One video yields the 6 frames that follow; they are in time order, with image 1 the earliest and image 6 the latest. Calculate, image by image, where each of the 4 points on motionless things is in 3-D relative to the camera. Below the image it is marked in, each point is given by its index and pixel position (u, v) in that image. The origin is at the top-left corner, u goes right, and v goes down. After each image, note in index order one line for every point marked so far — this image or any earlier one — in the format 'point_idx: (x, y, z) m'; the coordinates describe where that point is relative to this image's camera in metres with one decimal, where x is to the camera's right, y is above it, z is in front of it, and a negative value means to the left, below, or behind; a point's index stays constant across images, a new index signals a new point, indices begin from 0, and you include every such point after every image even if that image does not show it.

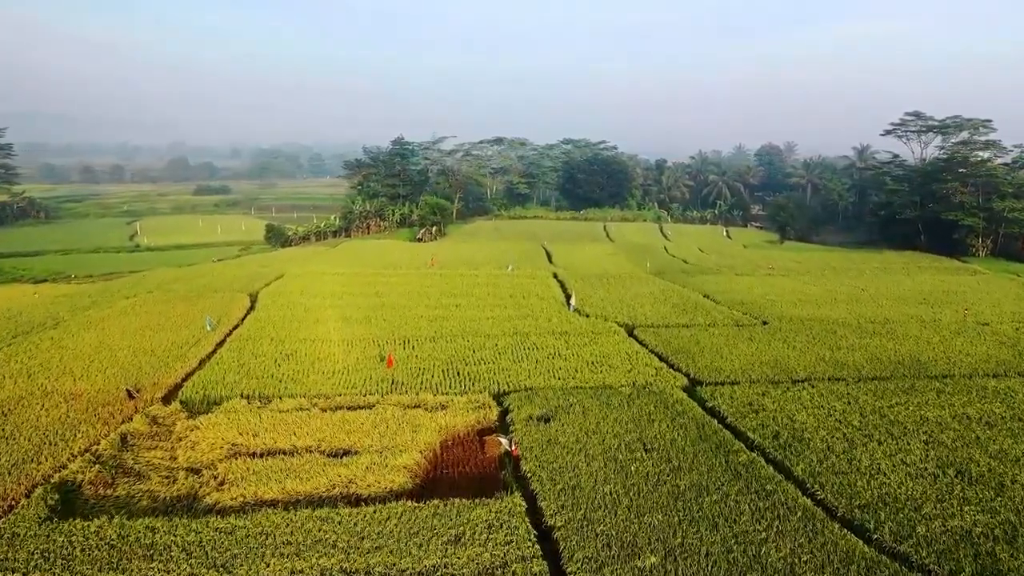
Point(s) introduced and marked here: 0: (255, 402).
0: (-7.0, -3.1, +18.5) m
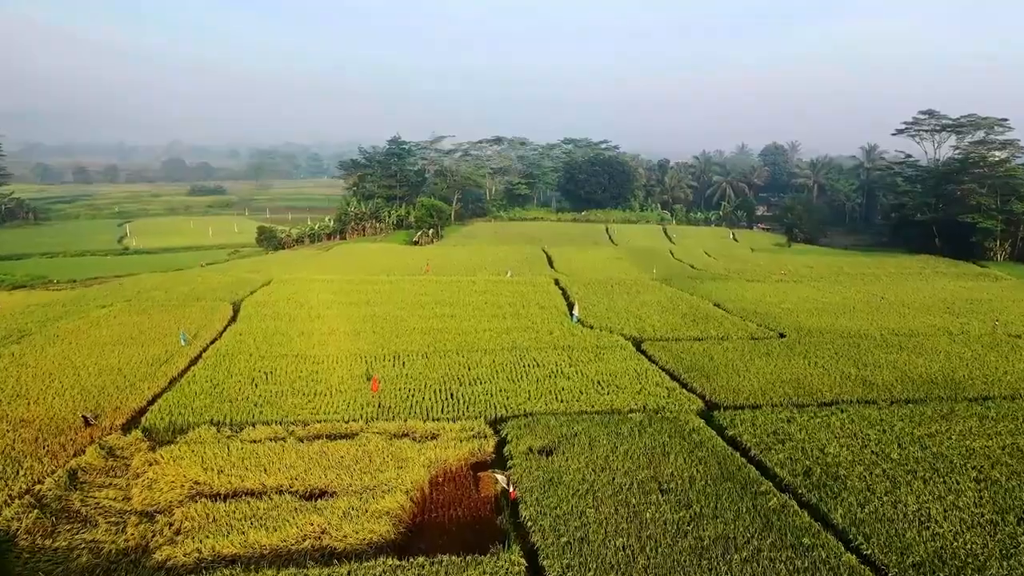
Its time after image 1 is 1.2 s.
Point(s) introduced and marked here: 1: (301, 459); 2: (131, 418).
0: (-7.0, -3.5, +16.7) m
1: (-4.7, -3.8, +15.1) m
2: (-9.9, -3.4, +17.6) m
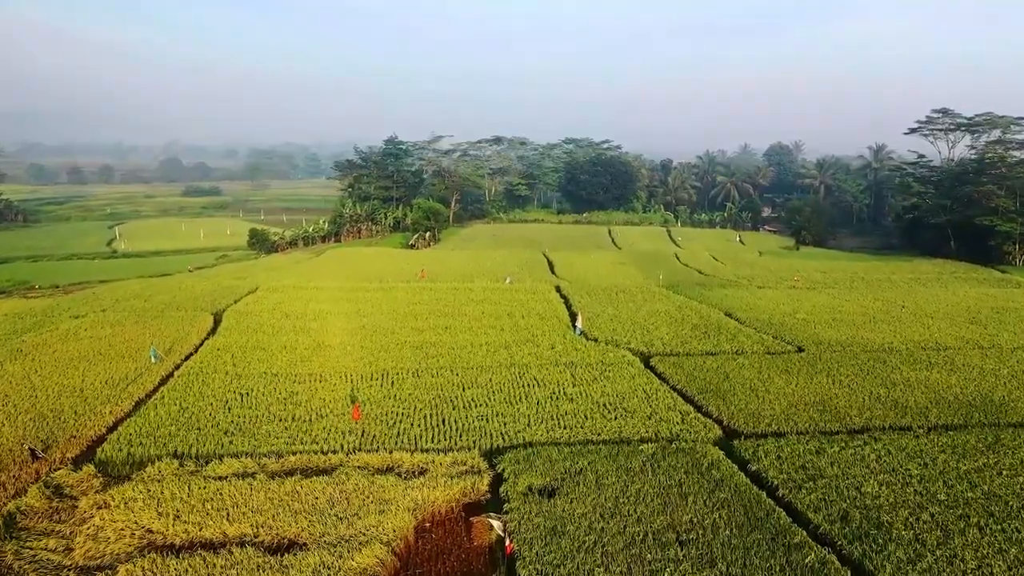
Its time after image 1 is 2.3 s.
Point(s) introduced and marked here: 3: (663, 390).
0: (-7.1, -3.9, +14.9) m
1: (-4.7, -4.2, +13.3) m
2: (-9.9, -3.8, +15.8) m
3: (+4.3, -2.9, +19.5) m
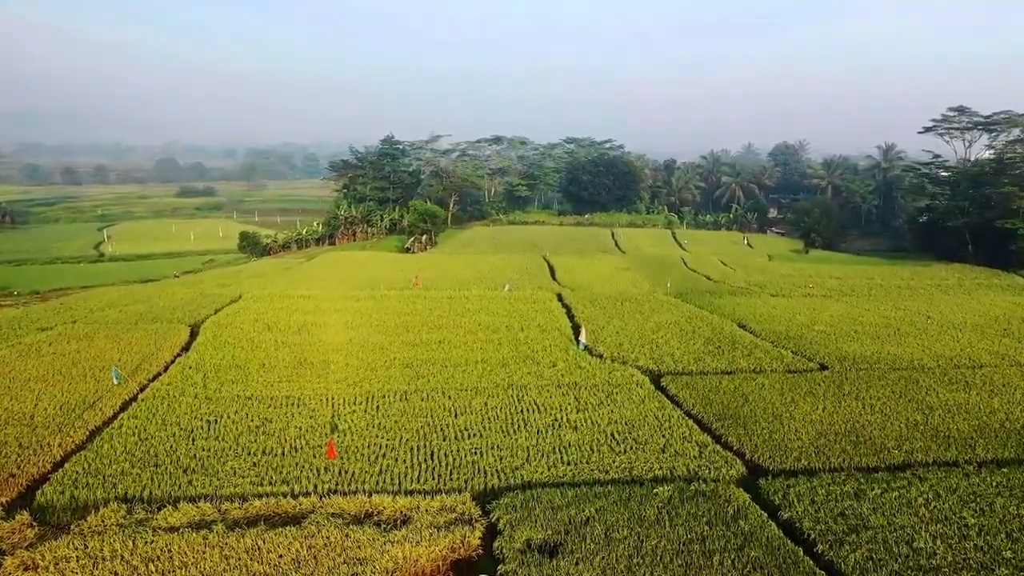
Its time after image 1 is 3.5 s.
0: (-7.1, -4.3, +13.0) m
1: (-4.8, -4.6, +11.4) m
2: (-10.0, -4.2, +14.0) m
3: (+4.3, -3.3, +17.6) m
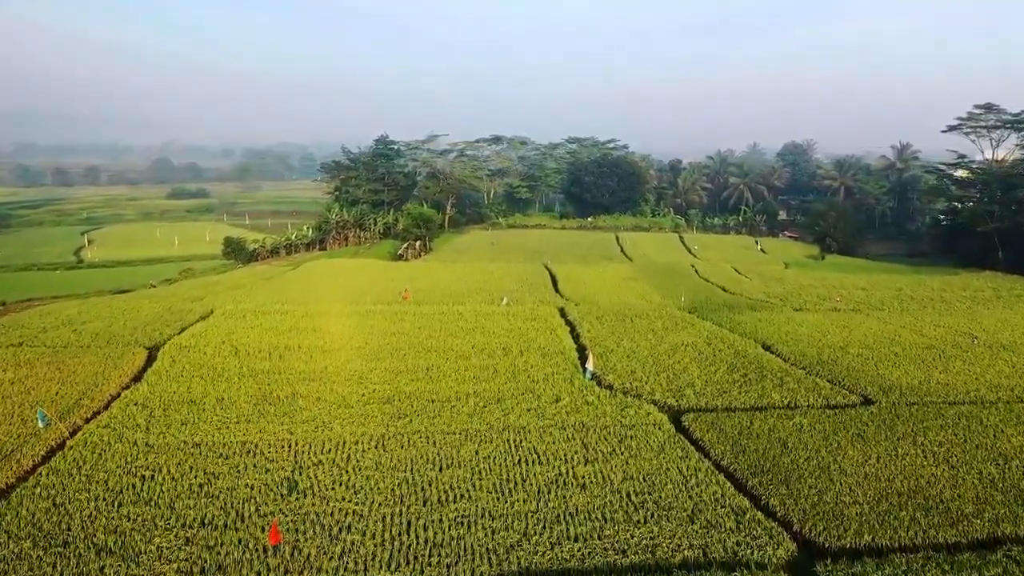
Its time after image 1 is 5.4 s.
0: (-7.2, -4.9, +10.1) m
1: (-4.9, -5.2, +8.6) m
2: (-10.1, -4.8, +11.1) m
3: (+4.2, -4.0, +14.7) m
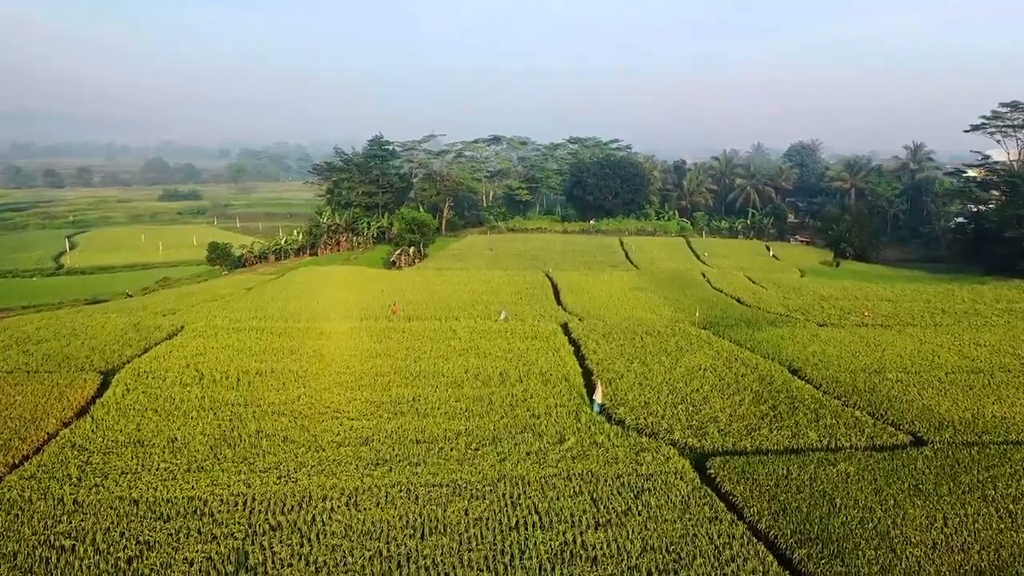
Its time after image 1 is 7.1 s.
0: (-7.3, -5.5, +7.7) m
1: (-5.0, -5.8, +6.1) m
2: (-10.2, -5.4, +8.6) m
3: (+4.1, -4.5, +12.2) m
